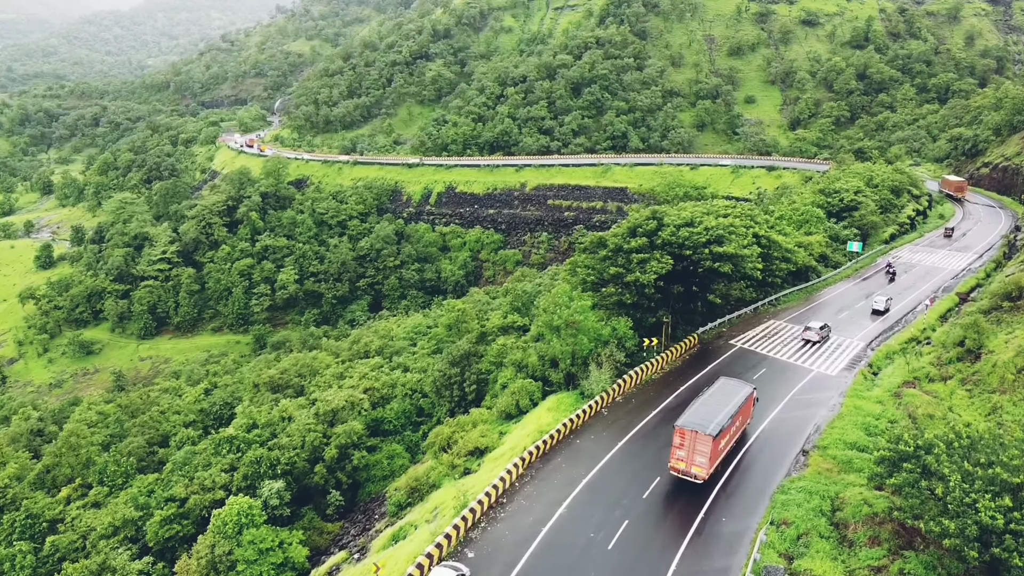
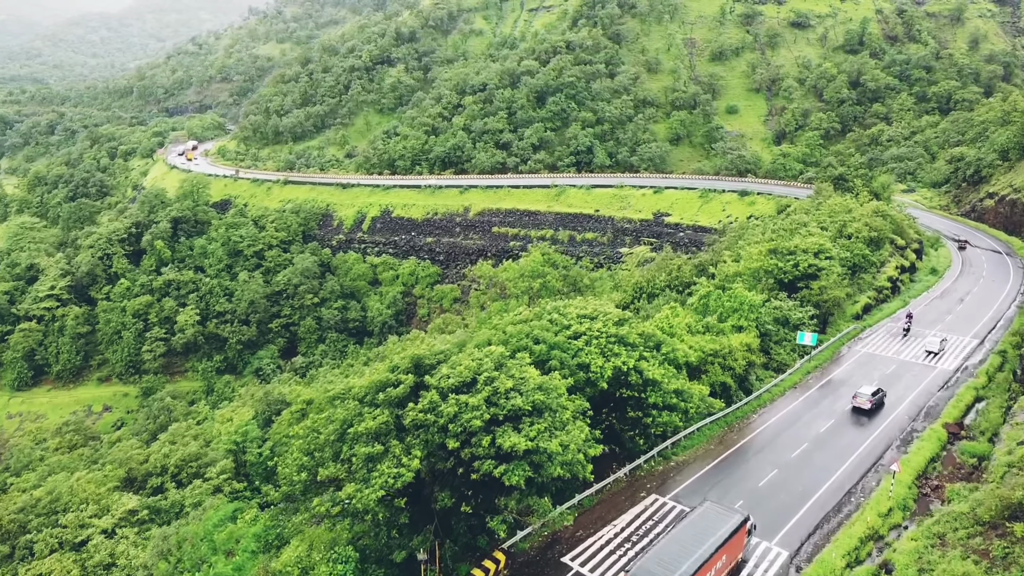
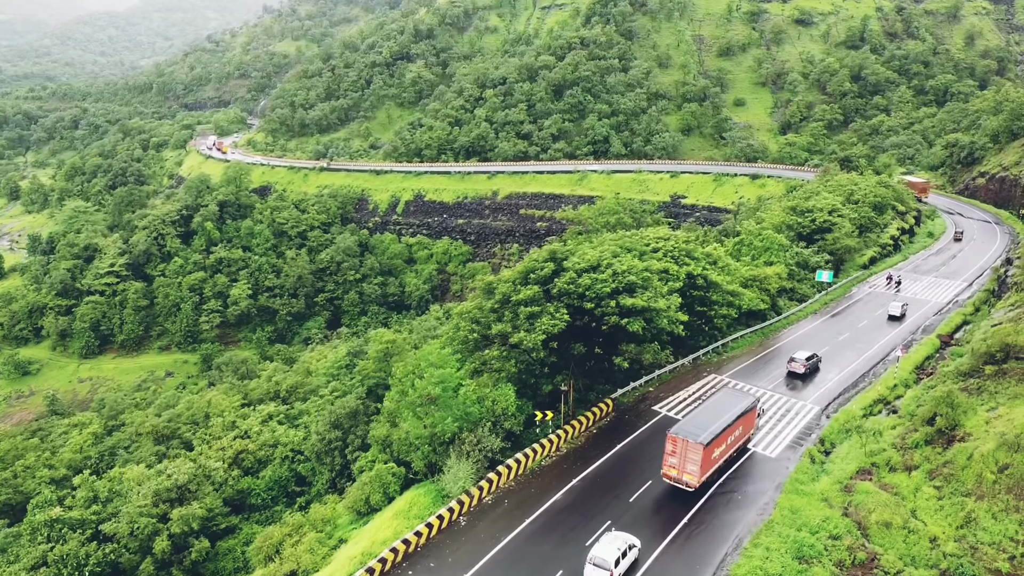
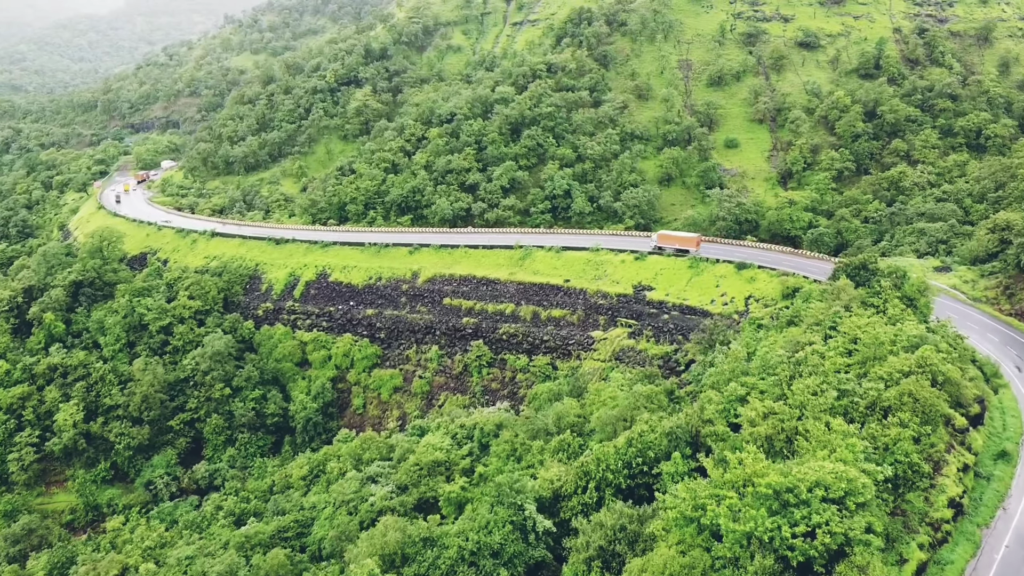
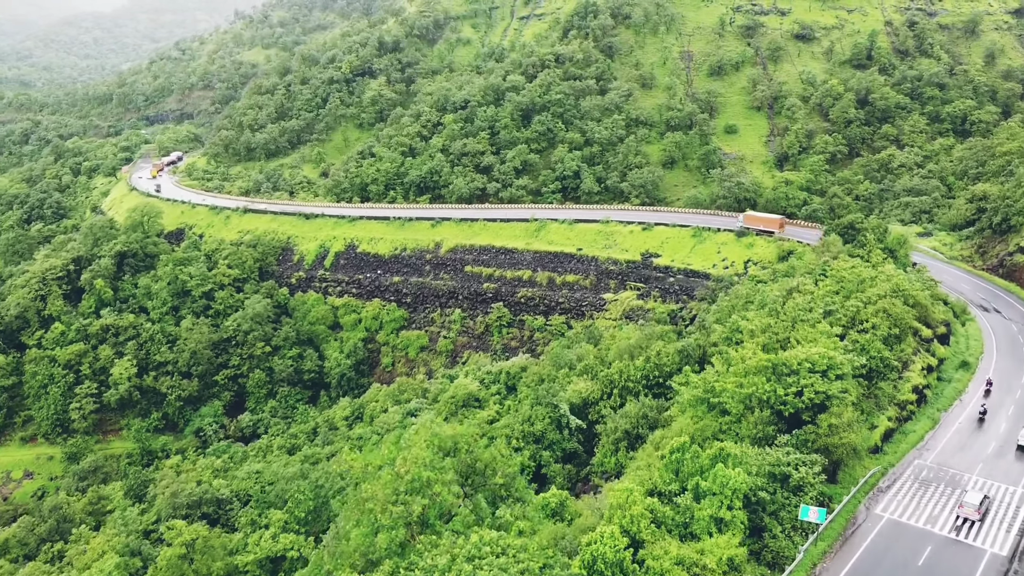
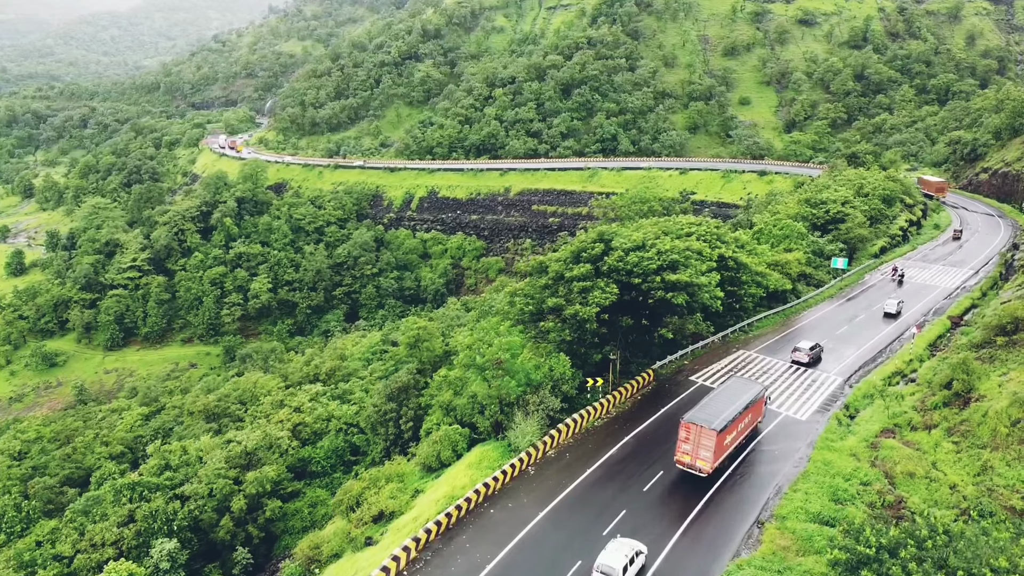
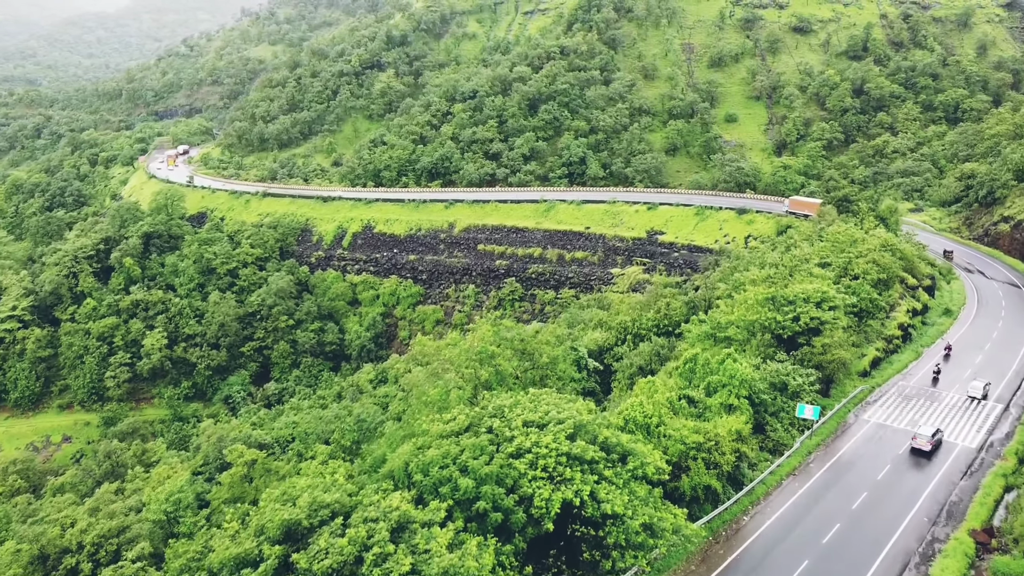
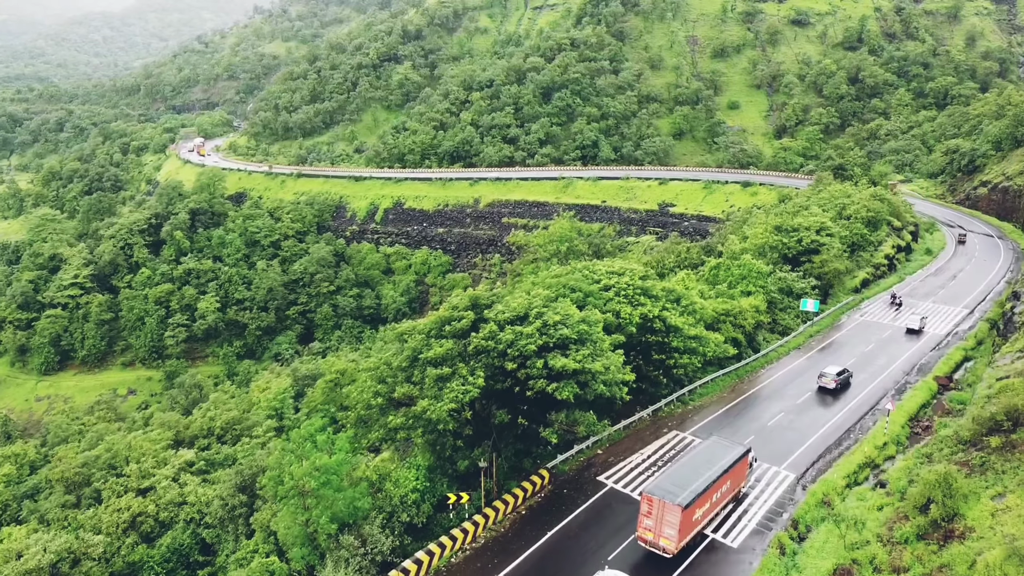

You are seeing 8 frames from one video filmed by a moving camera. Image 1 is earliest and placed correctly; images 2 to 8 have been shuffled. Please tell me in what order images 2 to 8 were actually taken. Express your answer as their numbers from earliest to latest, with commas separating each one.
6, 3, 8, 2, 7, 5, 4
